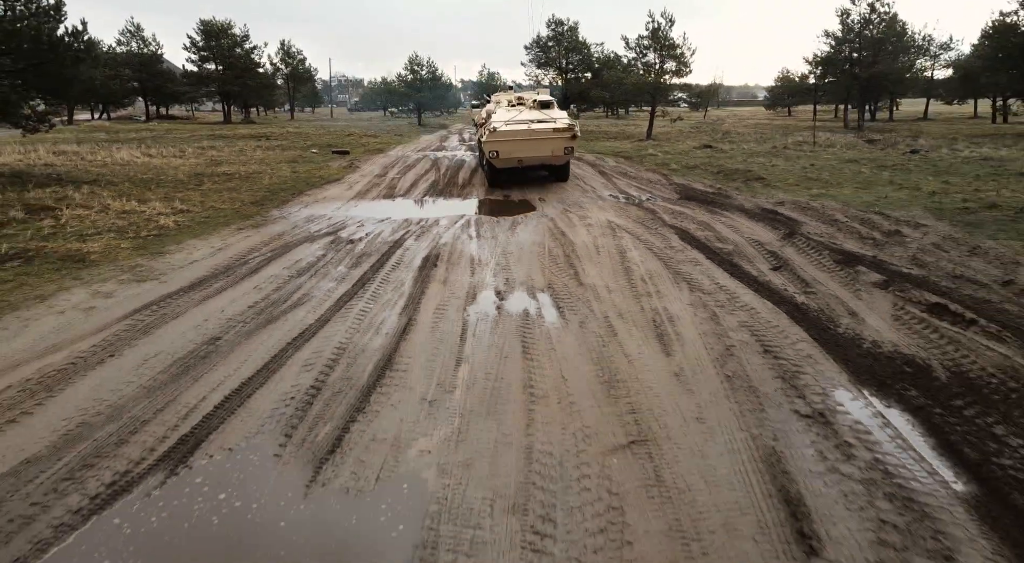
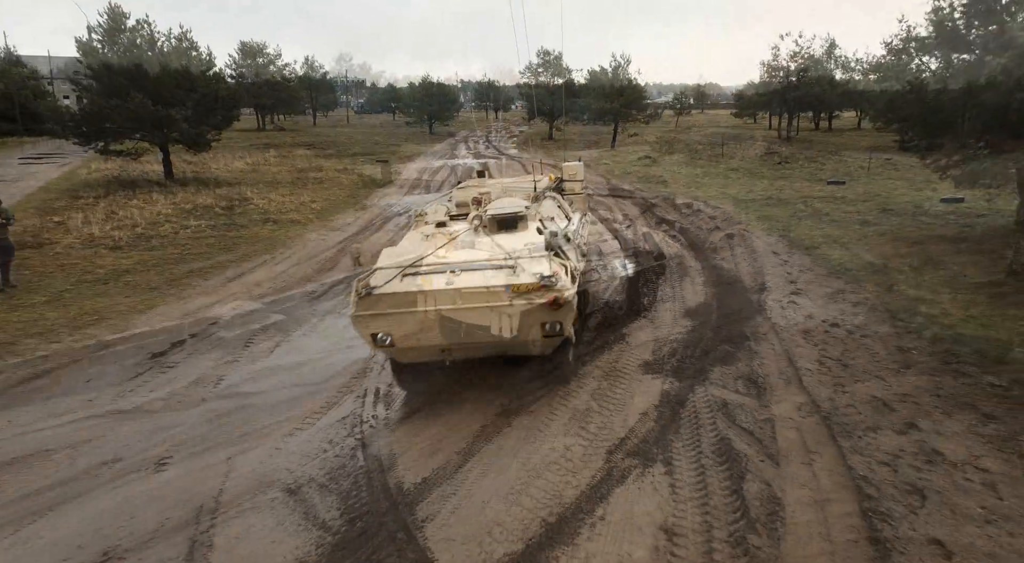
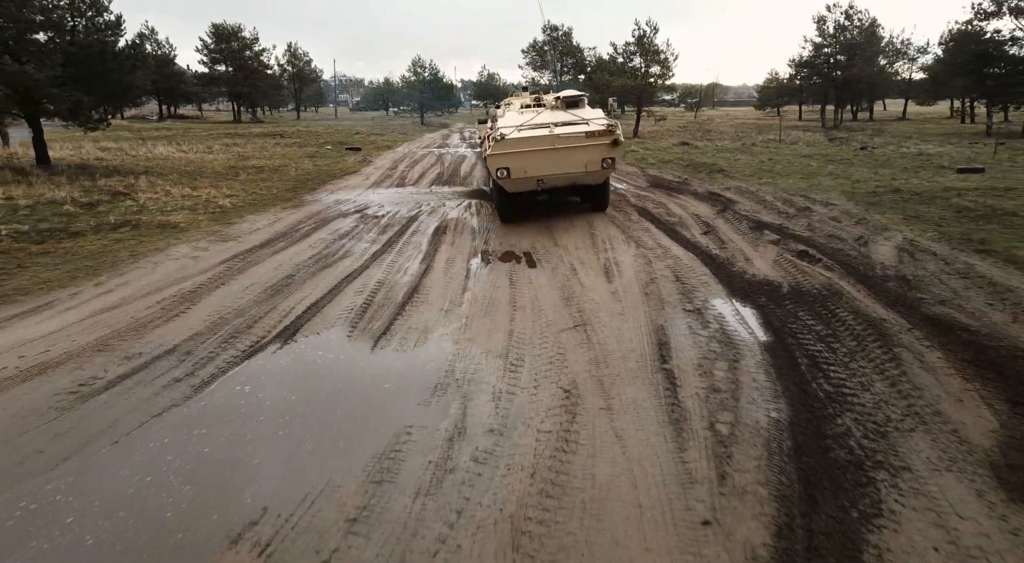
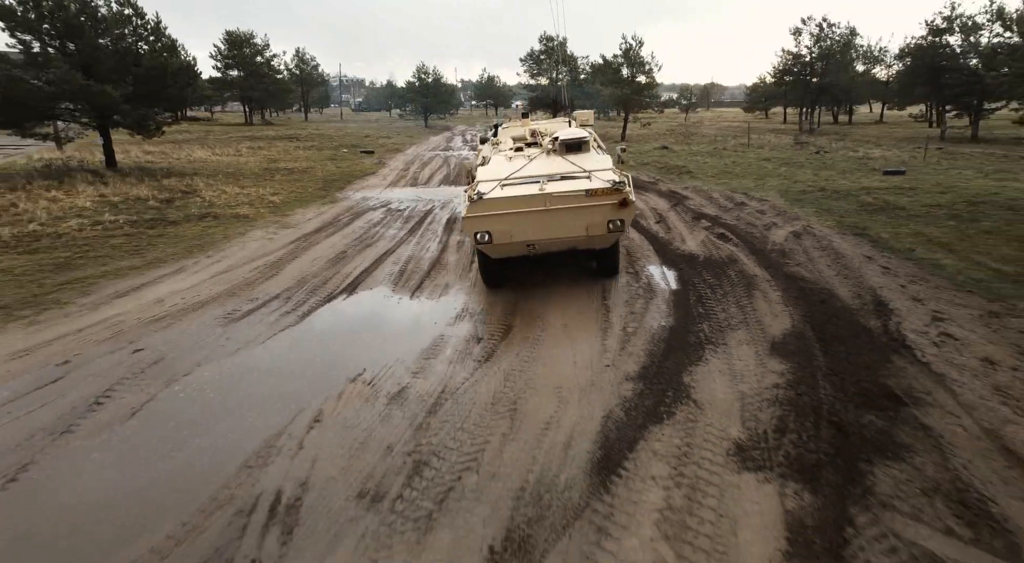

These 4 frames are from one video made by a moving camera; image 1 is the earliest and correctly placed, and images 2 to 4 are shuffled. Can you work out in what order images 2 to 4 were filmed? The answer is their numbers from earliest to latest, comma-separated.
3, 4, 2
